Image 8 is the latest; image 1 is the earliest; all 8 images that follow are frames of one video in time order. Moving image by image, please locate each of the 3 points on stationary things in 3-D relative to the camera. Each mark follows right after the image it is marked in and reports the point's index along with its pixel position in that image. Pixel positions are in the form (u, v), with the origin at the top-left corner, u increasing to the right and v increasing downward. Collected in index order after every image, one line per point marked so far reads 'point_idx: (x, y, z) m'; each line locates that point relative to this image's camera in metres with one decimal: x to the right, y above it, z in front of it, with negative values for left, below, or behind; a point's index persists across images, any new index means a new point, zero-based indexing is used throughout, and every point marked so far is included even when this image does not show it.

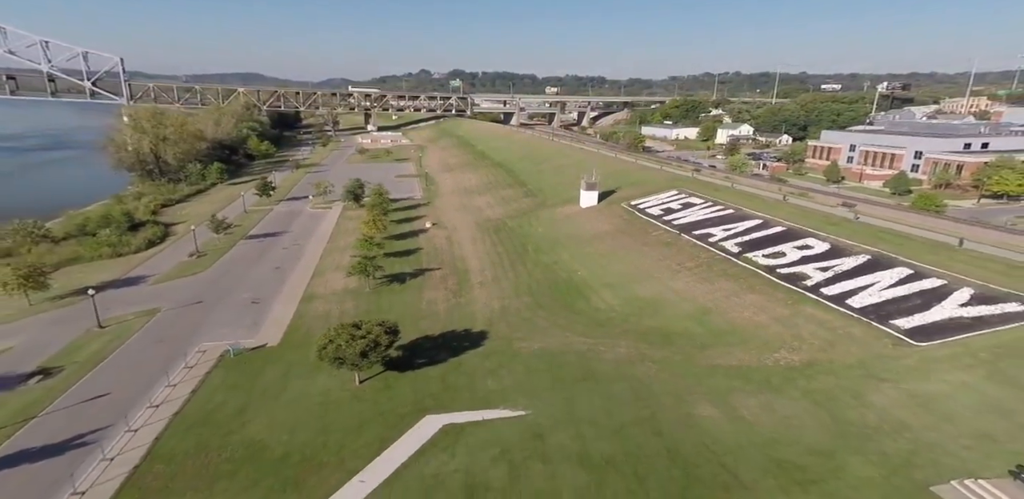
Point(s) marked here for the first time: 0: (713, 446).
0: (+6.7, -6.5, +17.9) m
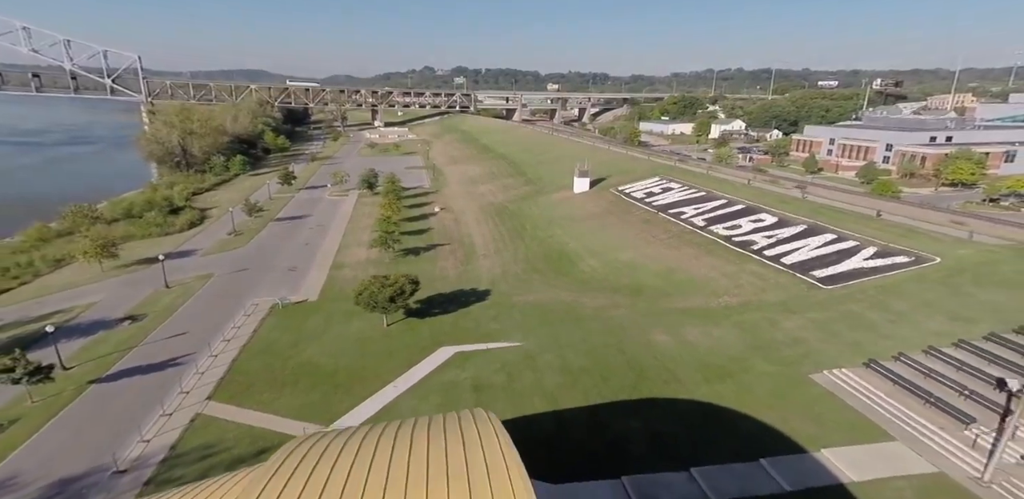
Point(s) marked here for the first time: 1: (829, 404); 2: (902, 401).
0: (+6.6, -4.7, +23.8) m
1: (+11.2, -5.4, +19.0) m
2: (+13.2, -5.2, +18.2) m
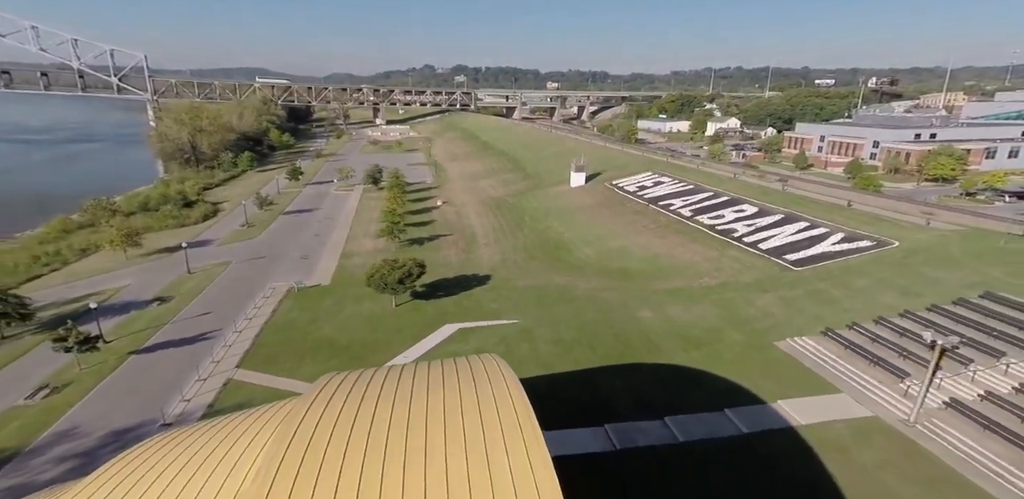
0: (+6.5, -3.9, +26.4) m
1: (+11.1, -4.6, +21.6) m
2: (+13.1, -4.4, +20.8) m
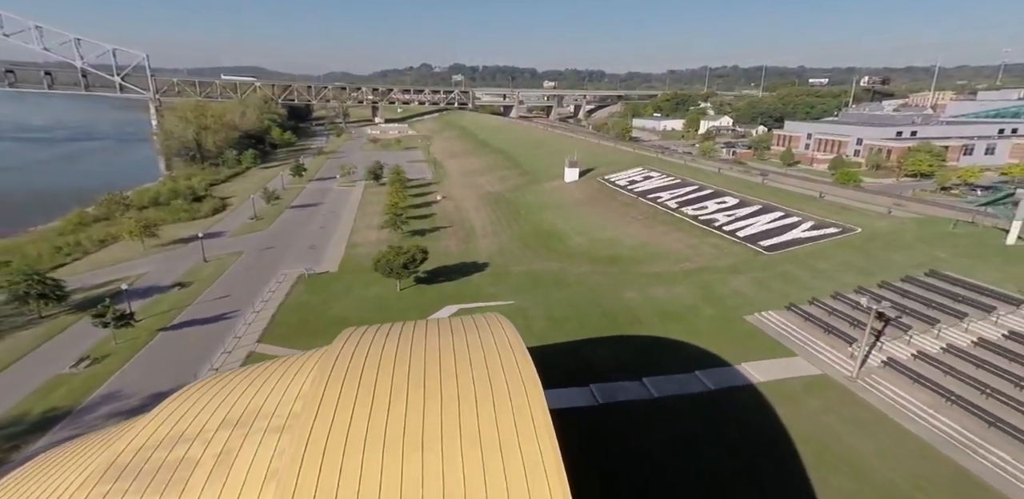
0: (+6.3, -3.1, +29.1) m
1: (+10.9, -3.8, +24.3) m
2: (+12.9, -3.6, +23.5) m
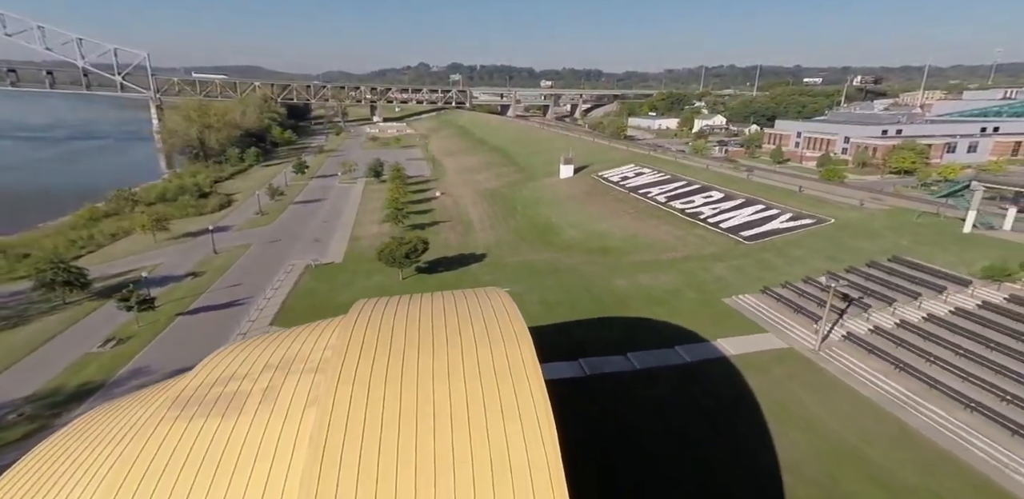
0: (+6.1, -2.5, +31.2) m
1: (+10.7, -3.2, +26.4) m
2: (+12.7, -3.0, +25.7) m
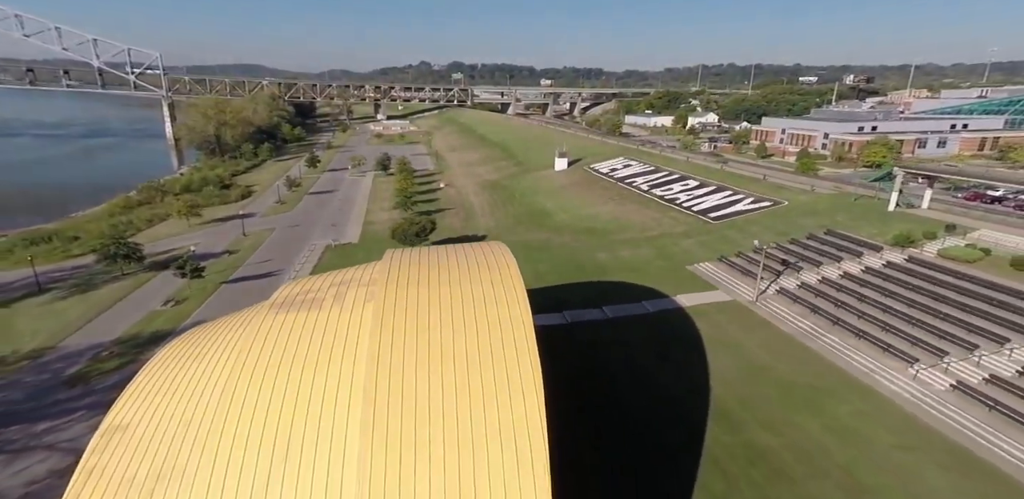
0: (+5.8, -1.0, +36.4) m
1: (+10.5, -1.7, +31.6) m
2: (+12.5, -1.5, +30.9) m
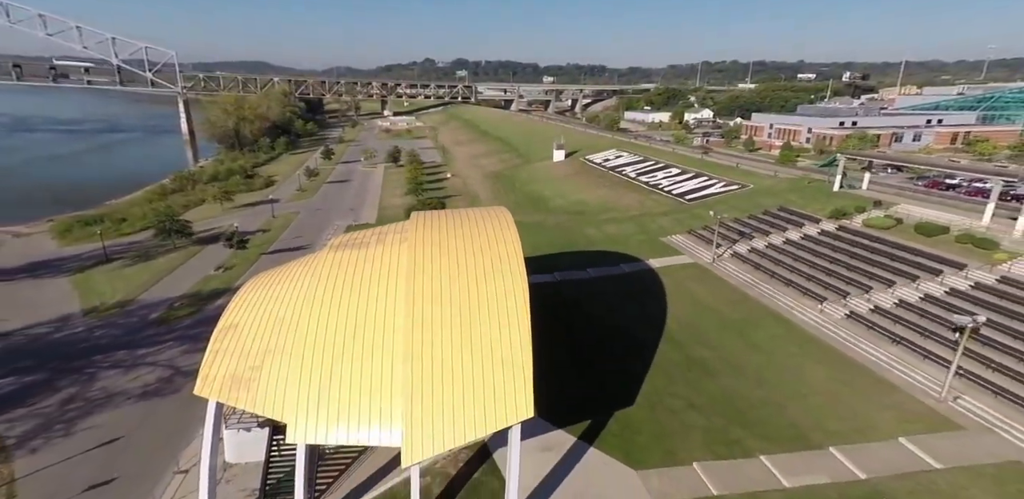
0: (+5.8, +0.9, +42.1) m
1: (+10.5, +0.2, +37.3) m
2: (+12.5, +0.4, +36.5) m
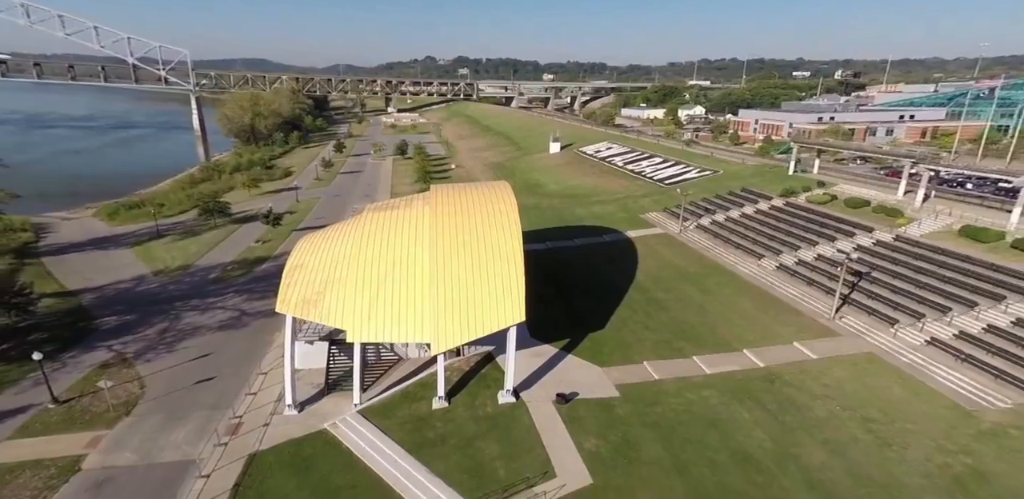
0: (+5.8, +2.9, +48.3) m
1: (+10.4, +2.2, +43.5) m
2: (+12.4, +2.4, +42.7) m
